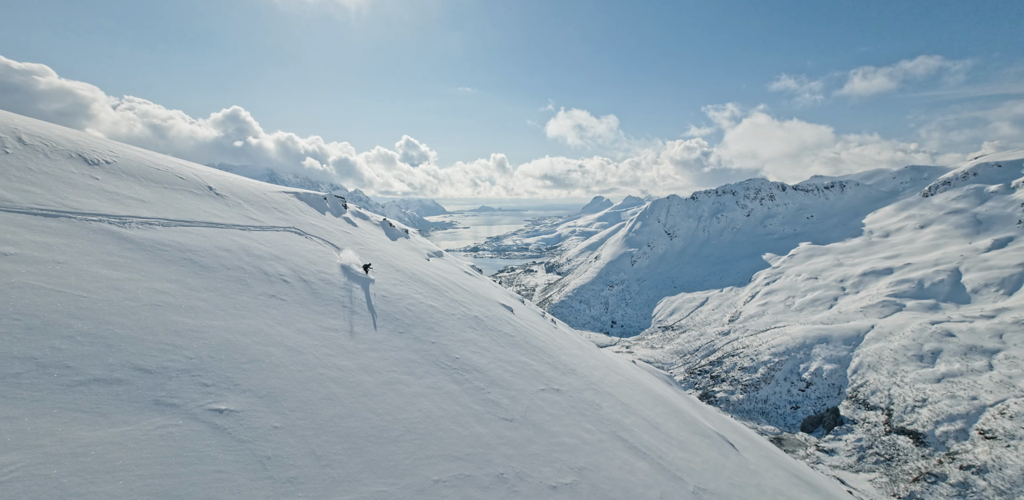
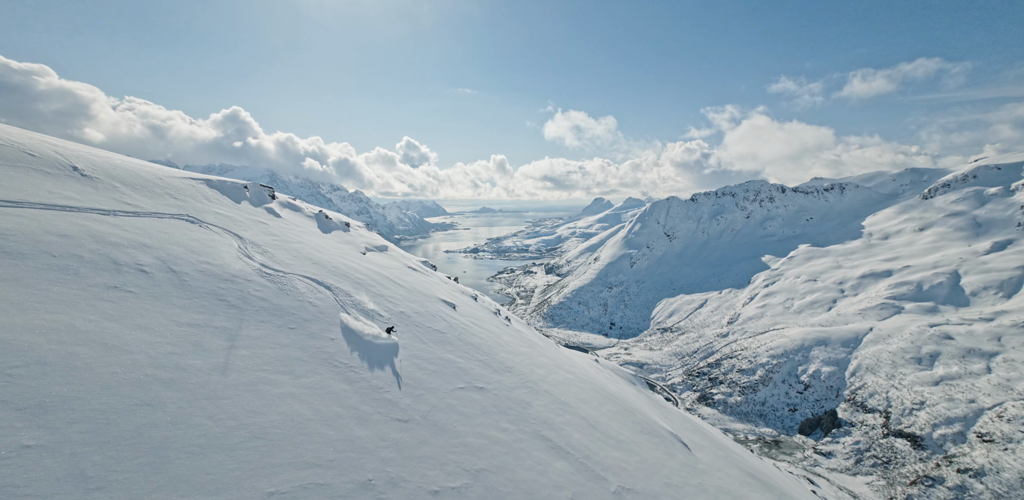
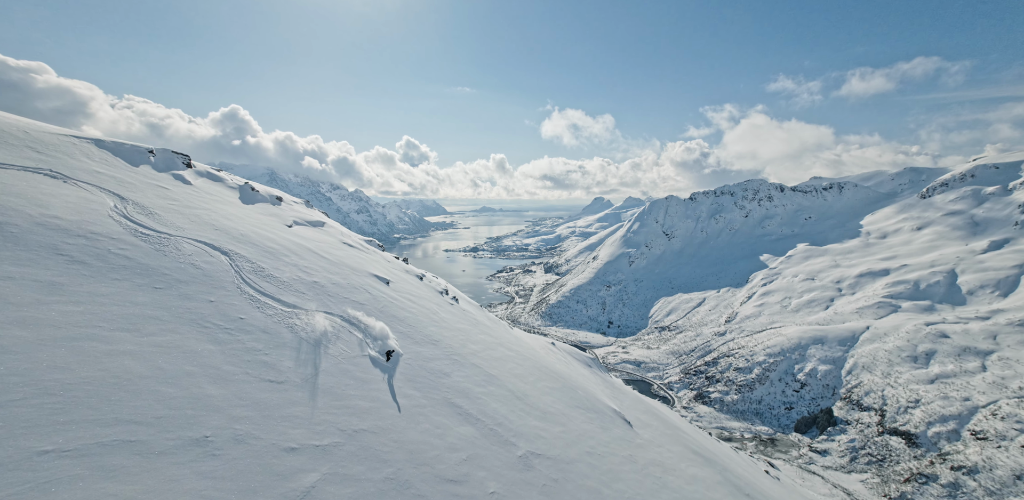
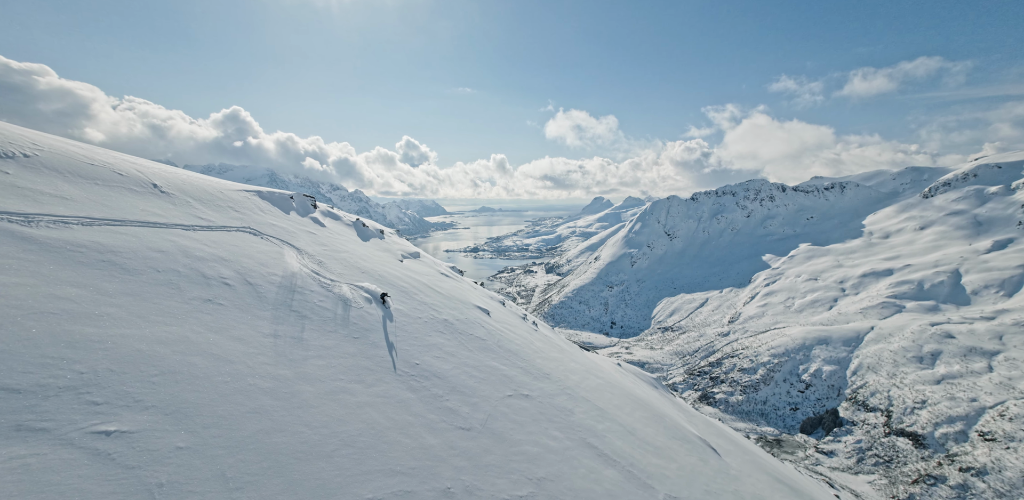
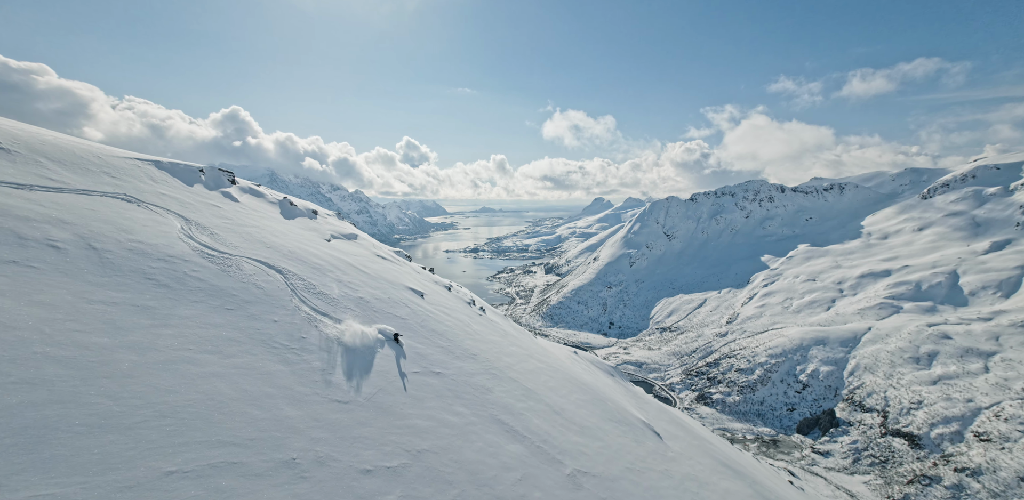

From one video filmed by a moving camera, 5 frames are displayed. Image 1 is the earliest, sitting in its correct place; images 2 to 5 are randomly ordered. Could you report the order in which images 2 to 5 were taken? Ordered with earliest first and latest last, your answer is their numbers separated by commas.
4, 2, 5, 3
